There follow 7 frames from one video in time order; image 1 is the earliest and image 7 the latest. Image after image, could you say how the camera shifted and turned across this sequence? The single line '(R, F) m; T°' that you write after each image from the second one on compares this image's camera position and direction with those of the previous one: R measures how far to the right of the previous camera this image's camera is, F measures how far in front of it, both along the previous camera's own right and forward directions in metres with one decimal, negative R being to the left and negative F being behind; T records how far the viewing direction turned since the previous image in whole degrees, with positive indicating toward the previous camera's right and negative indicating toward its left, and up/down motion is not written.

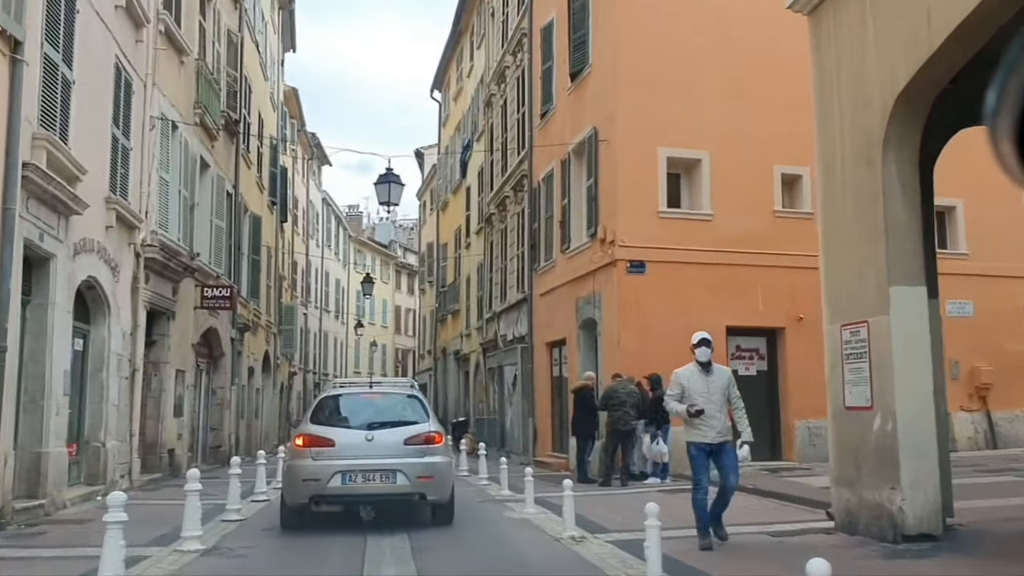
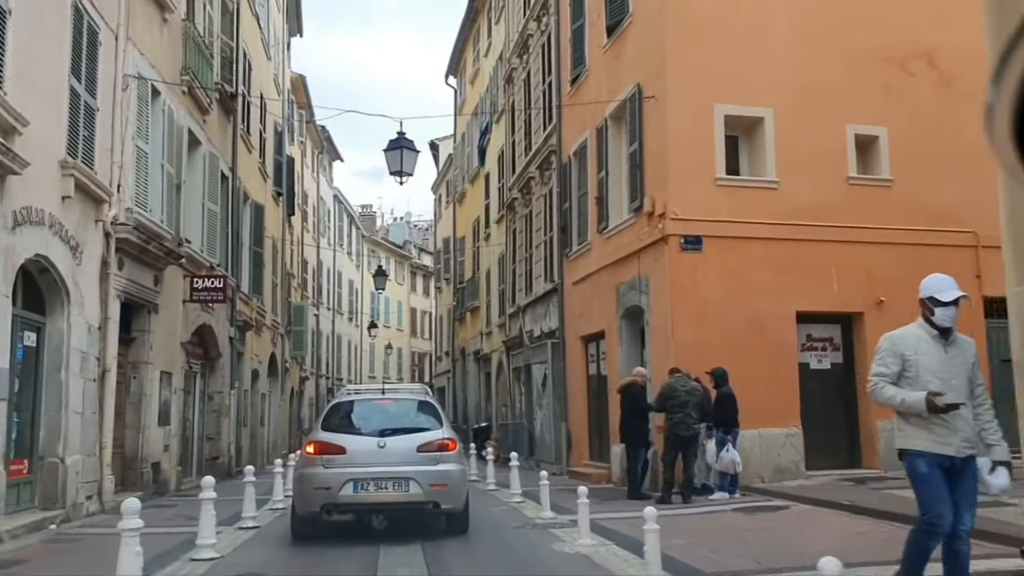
(-0.3, +2.5) m; -1°
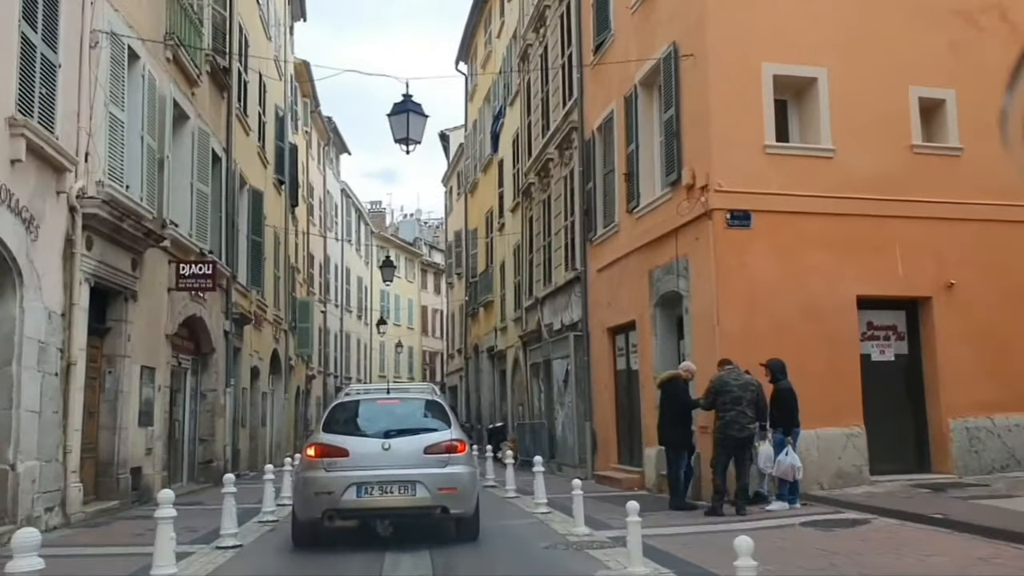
(-0.2, +1.8) m; -1°
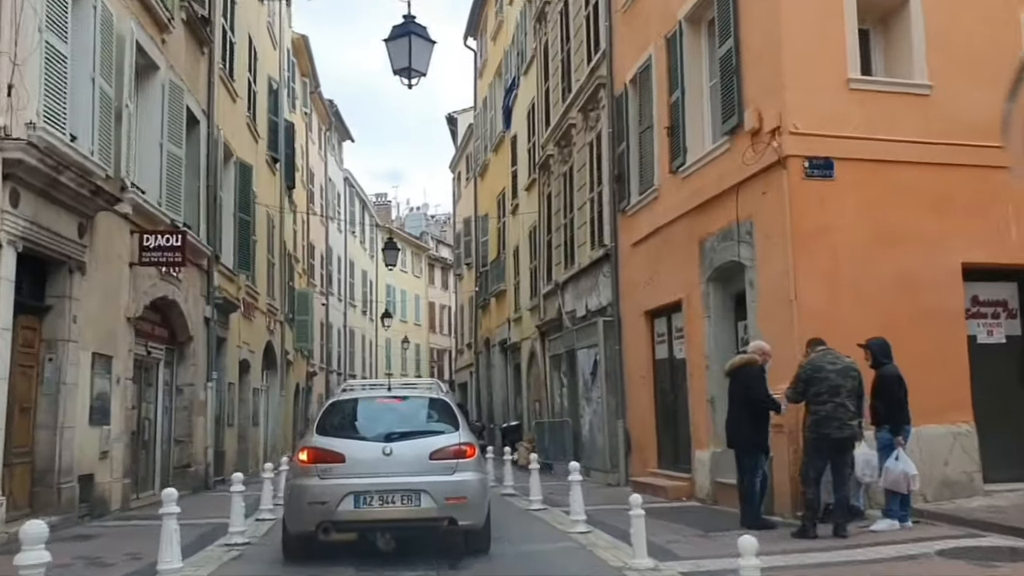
(-0.2, +2.5) m; 0°
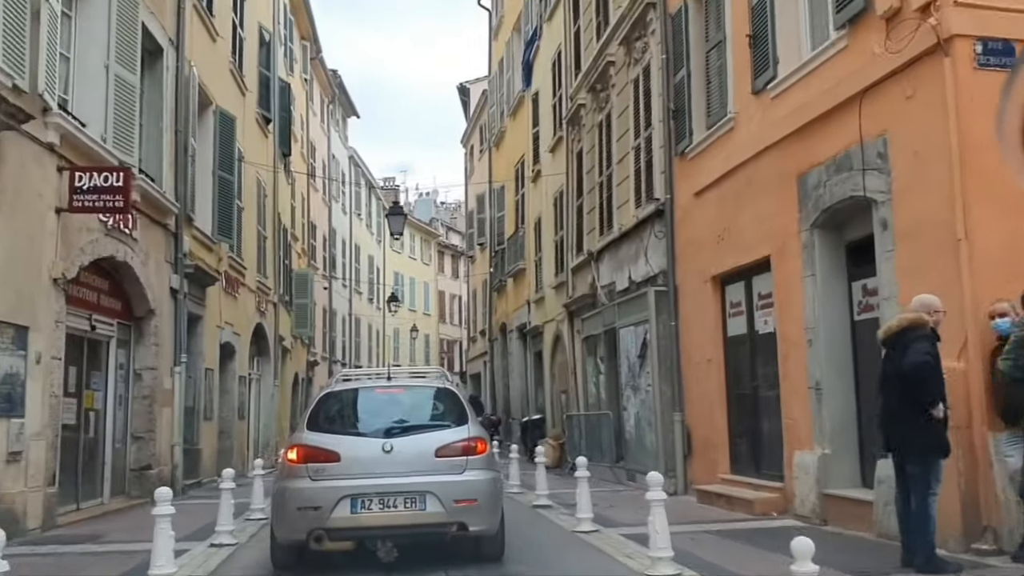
(-0.3, +3.1) m; -1°
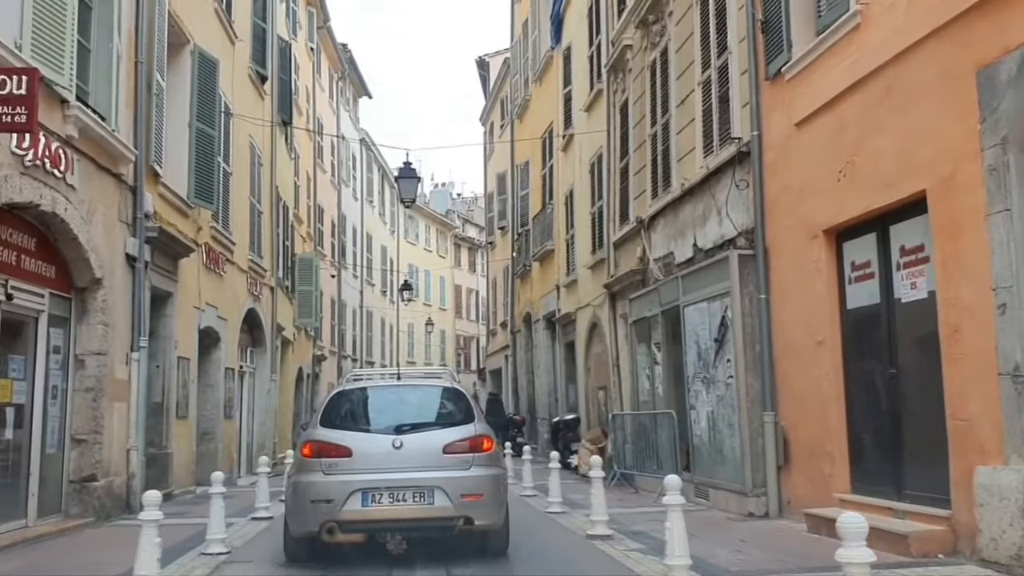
(-0.3, +3.0) m; -1°
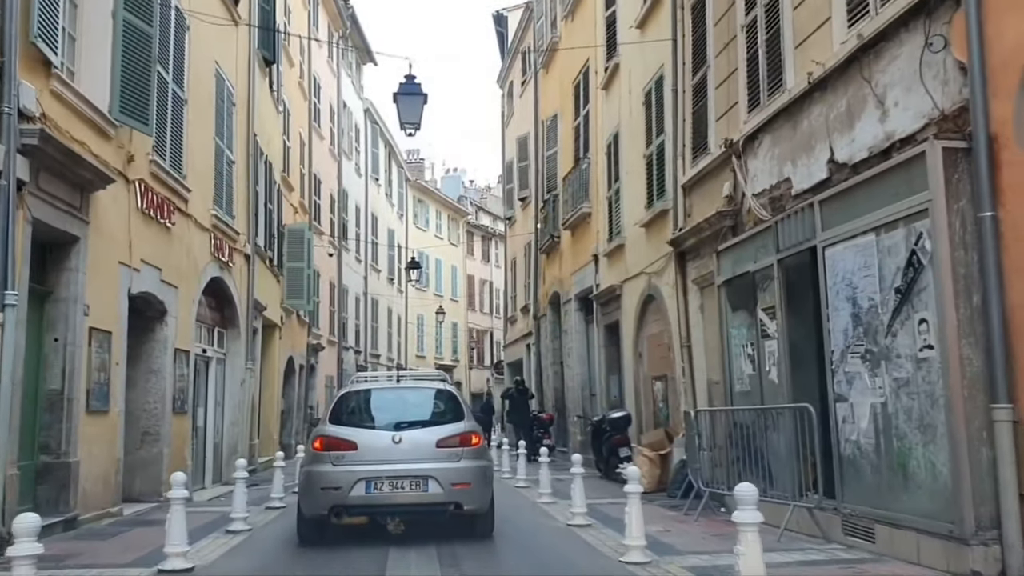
(-0.4, +4.1) m; -1°
